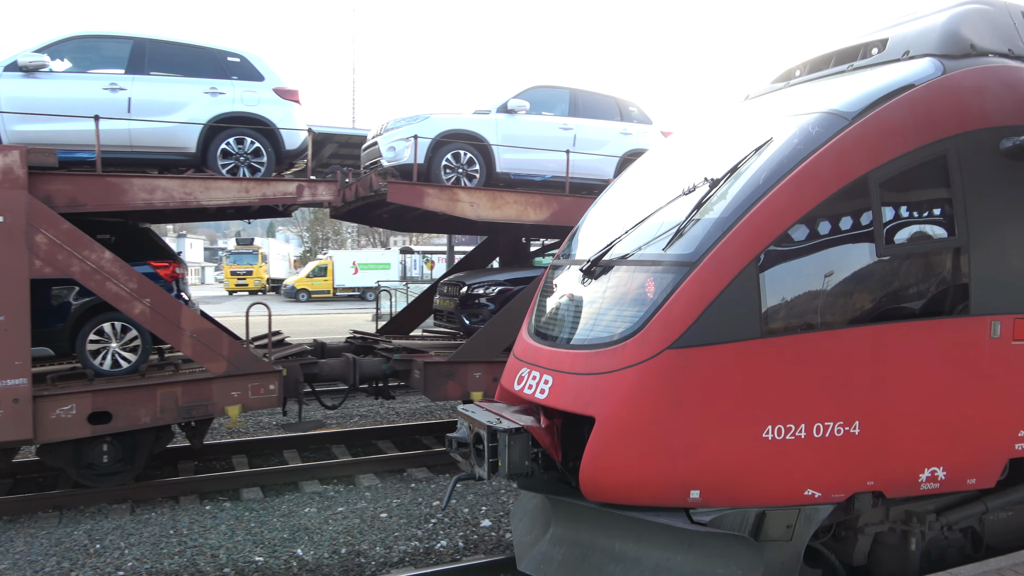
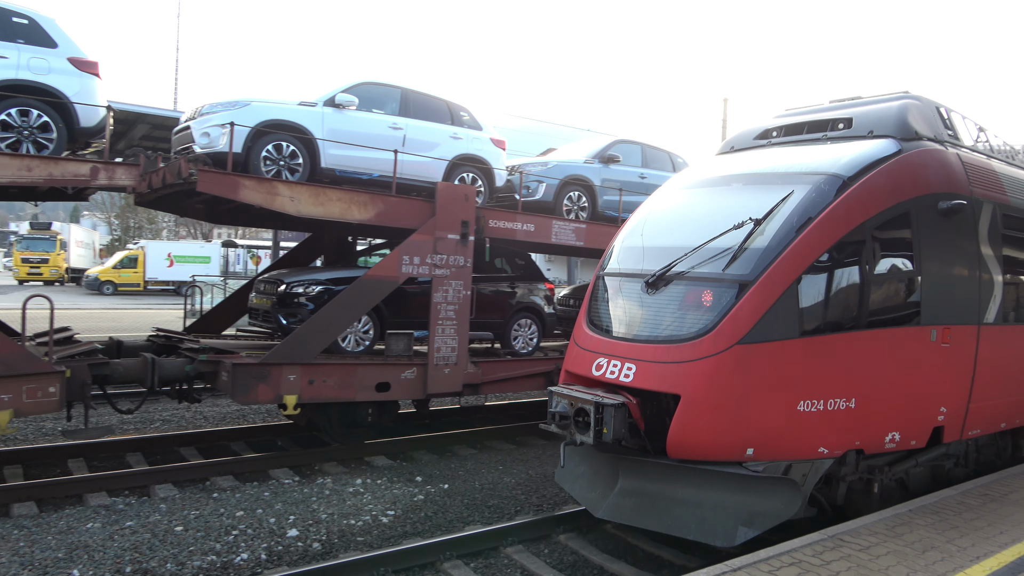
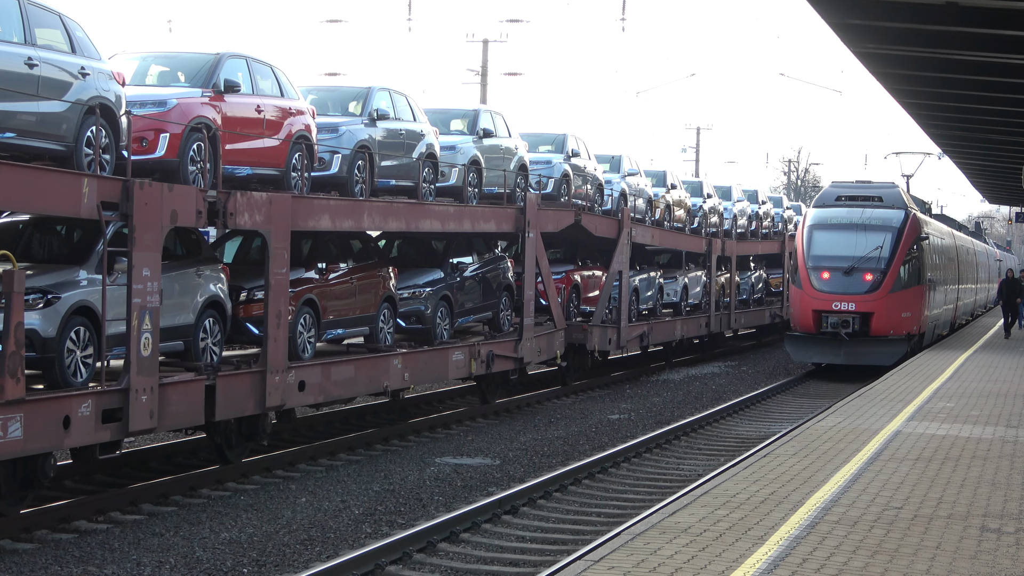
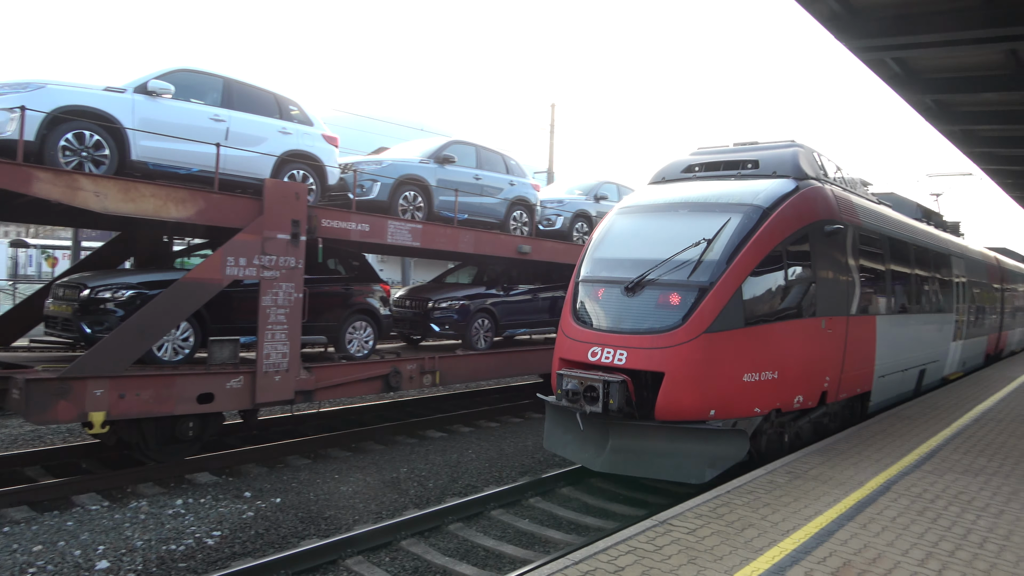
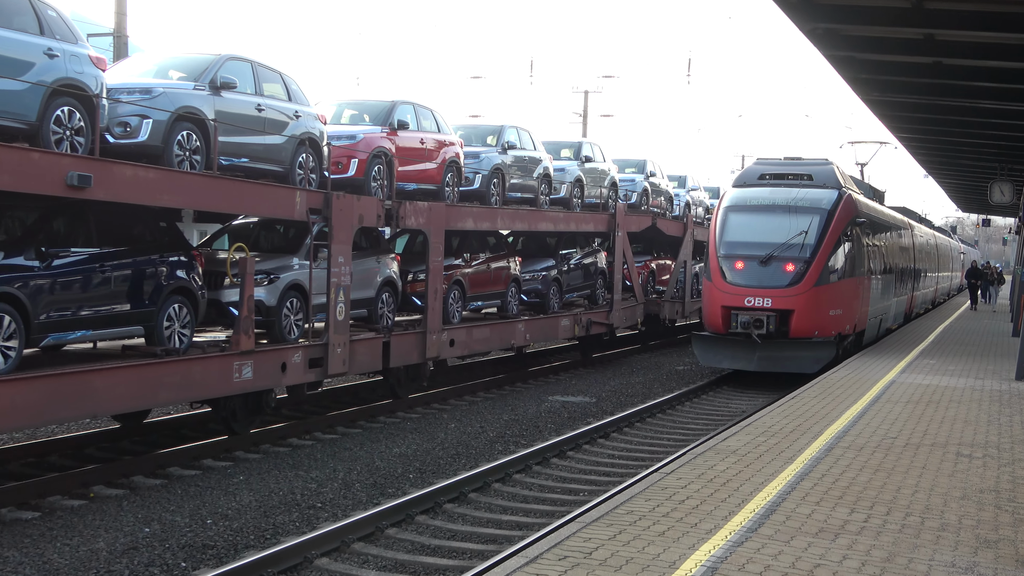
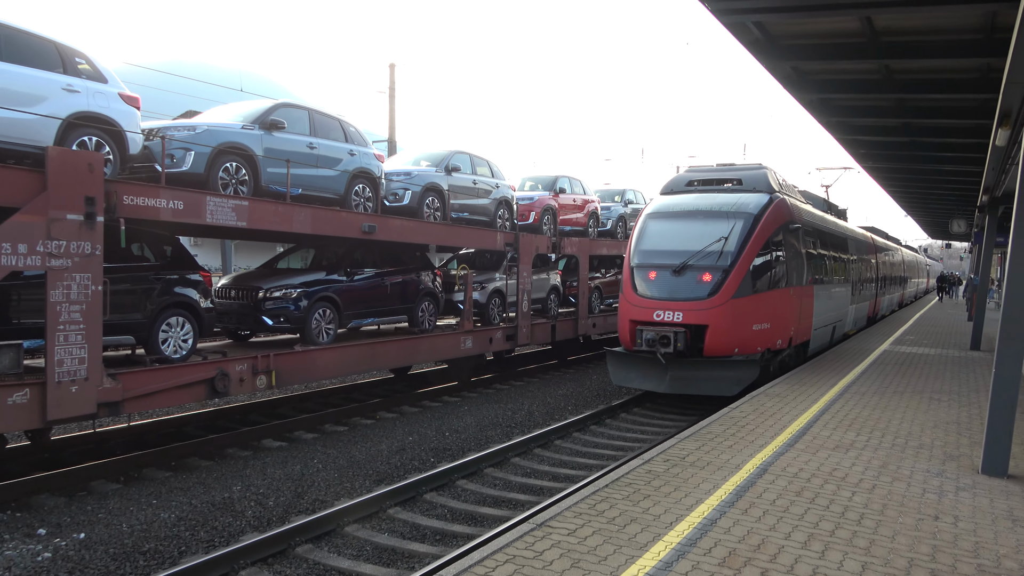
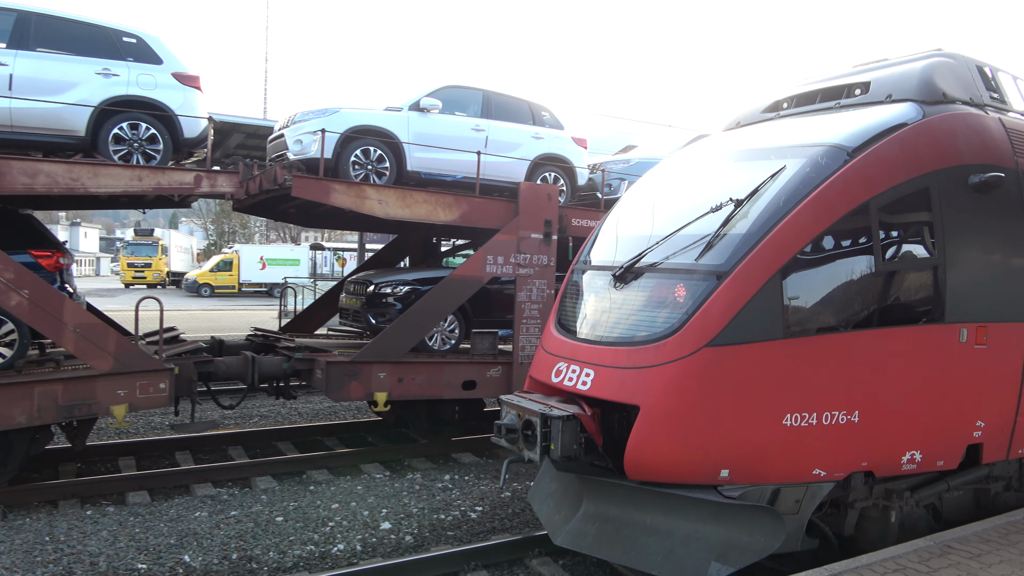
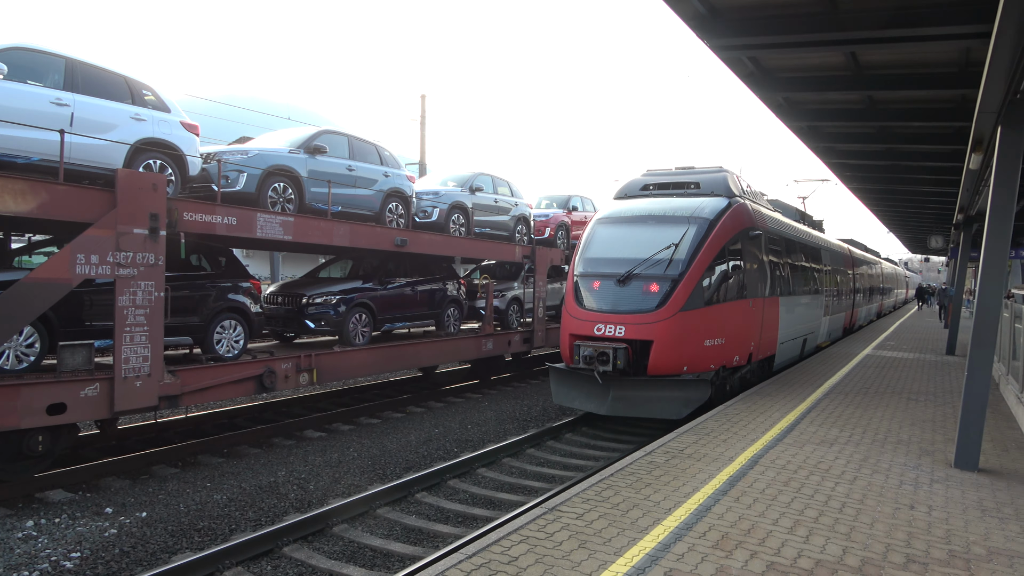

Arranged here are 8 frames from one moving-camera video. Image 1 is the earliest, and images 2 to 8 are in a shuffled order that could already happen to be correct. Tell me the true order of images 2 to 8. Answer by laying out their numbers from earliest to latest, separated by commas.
7, 2, 4, 8, 6, 5, 3
